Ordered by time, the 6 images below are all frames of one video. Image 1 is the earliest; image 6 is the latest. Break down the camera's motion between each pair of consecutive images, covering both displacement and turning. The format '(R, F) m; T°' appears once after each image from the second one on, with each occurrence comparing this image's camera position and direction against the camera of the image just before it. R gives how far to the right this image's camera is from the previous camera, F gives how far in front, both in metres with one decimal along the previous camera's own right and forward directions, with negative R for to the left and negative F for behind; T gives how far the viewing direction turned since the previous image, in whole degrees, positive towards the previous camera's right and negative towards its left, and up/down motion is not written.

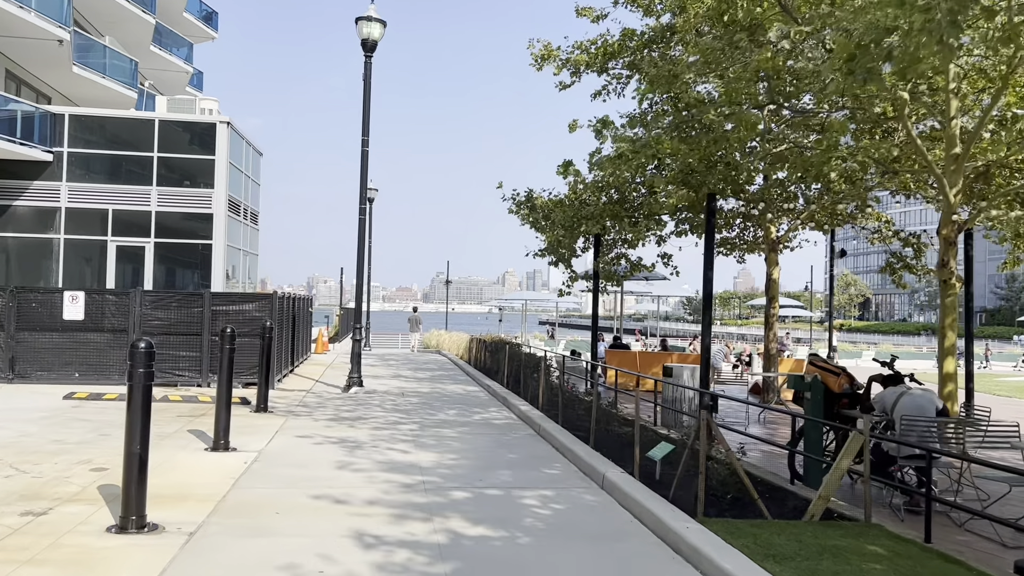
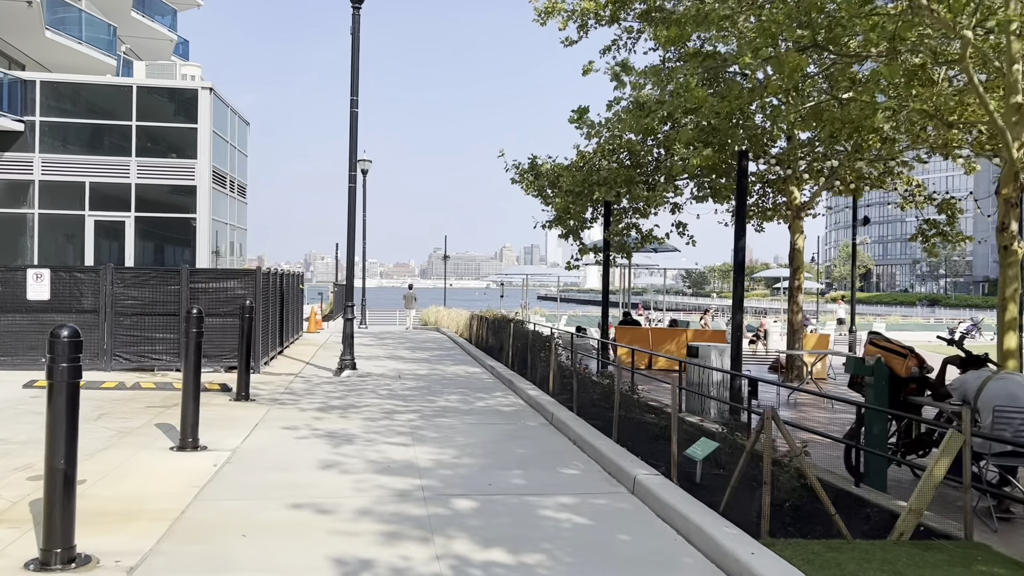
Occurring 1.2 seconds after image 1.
(-0.1, +1.1) m; 0°
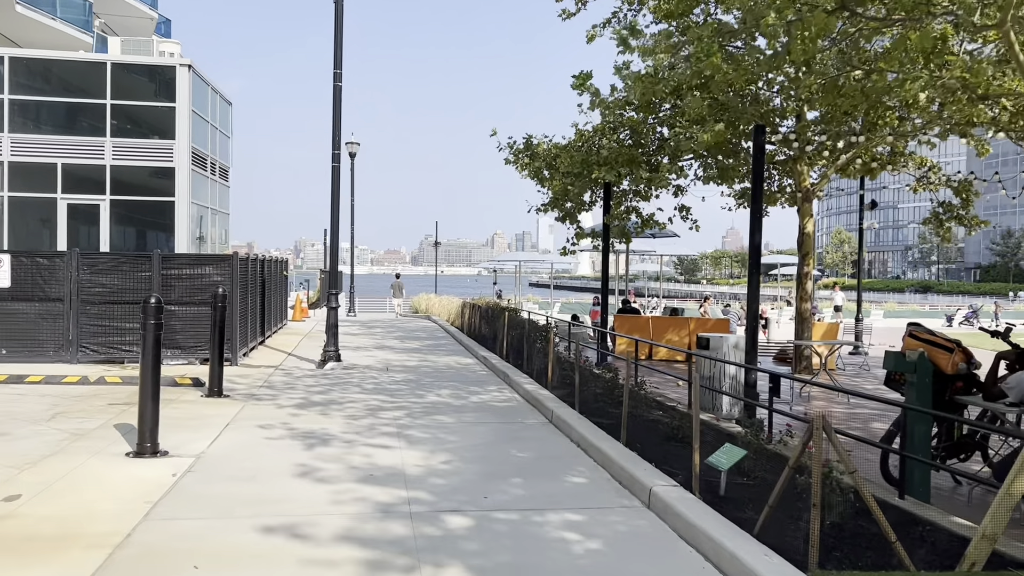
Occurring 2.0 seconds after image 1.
(-0.1, +0.8) m; +1°
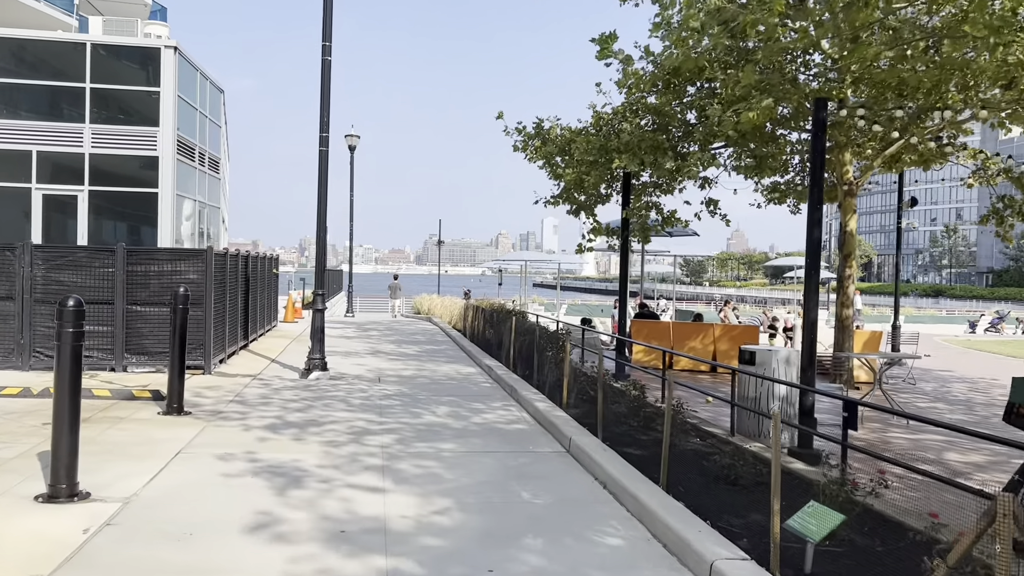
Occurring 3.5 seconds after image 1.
(-0.1, +1.3) m; 0°
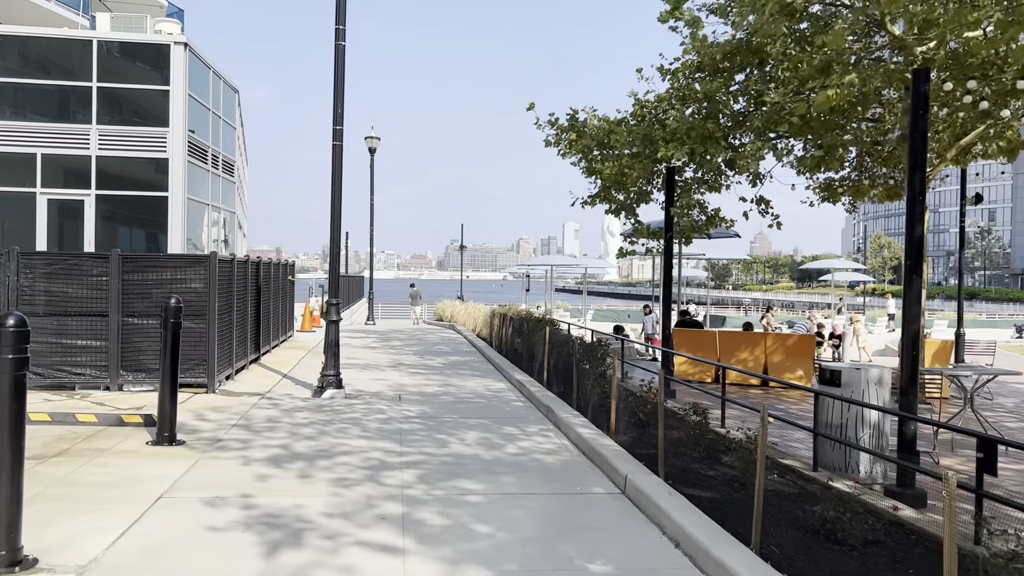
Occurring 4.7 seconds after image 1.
(-0.1, +1.1) m; -1°
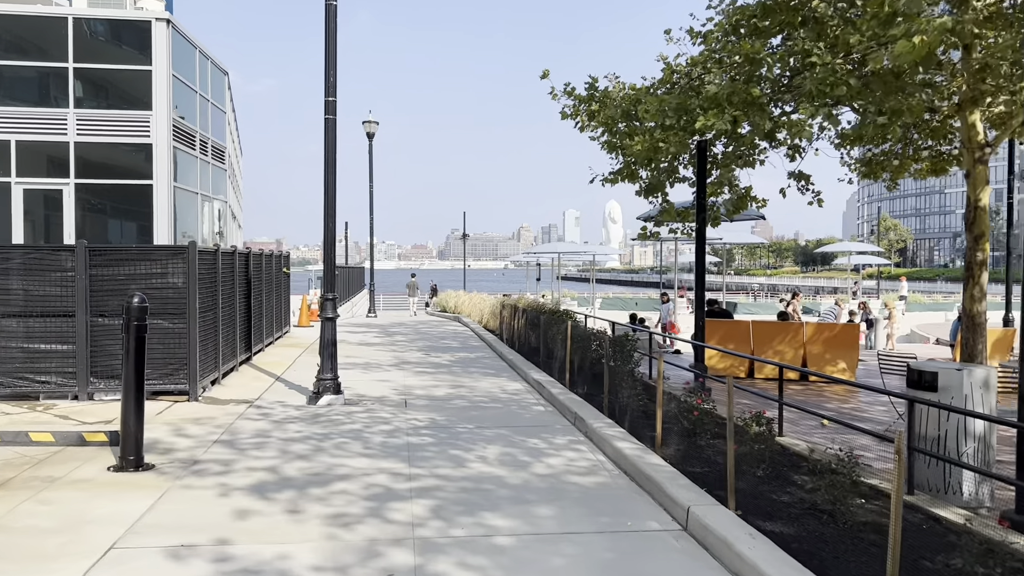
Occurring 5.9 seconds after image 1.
(-0.2, +1.1) m; 0°
